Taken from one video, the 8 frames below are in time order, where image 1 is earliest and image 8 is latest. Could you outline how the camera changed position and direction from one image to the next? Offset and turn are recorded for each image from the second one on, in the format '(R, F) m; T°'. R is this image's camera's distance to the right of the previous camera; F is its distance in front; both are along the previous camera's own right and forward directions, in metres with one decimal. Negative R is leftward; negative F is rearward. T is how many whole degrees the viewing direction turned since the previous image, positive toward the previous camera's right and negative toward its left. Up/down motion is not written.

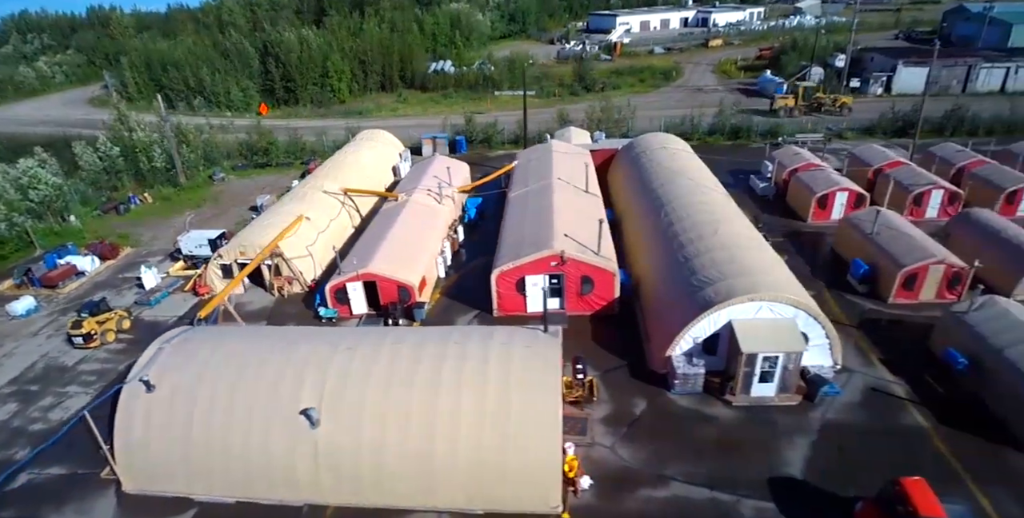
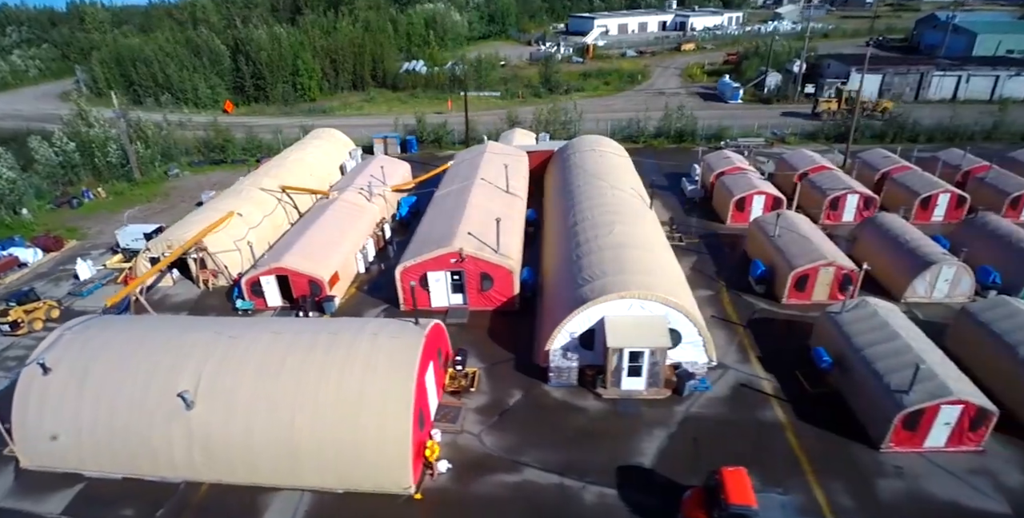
(+5.0, -1.0) m; 0°
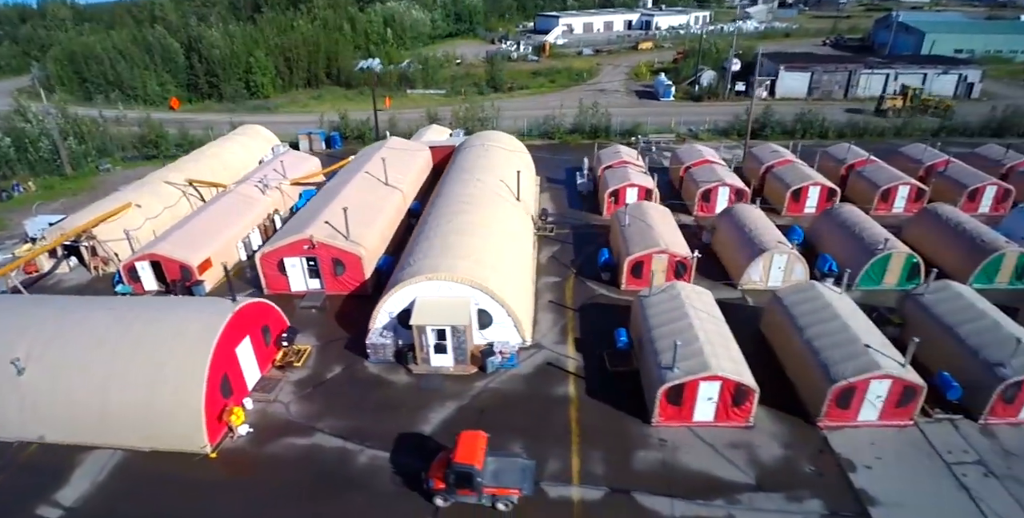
(+8.7, -1.4) m; -1°
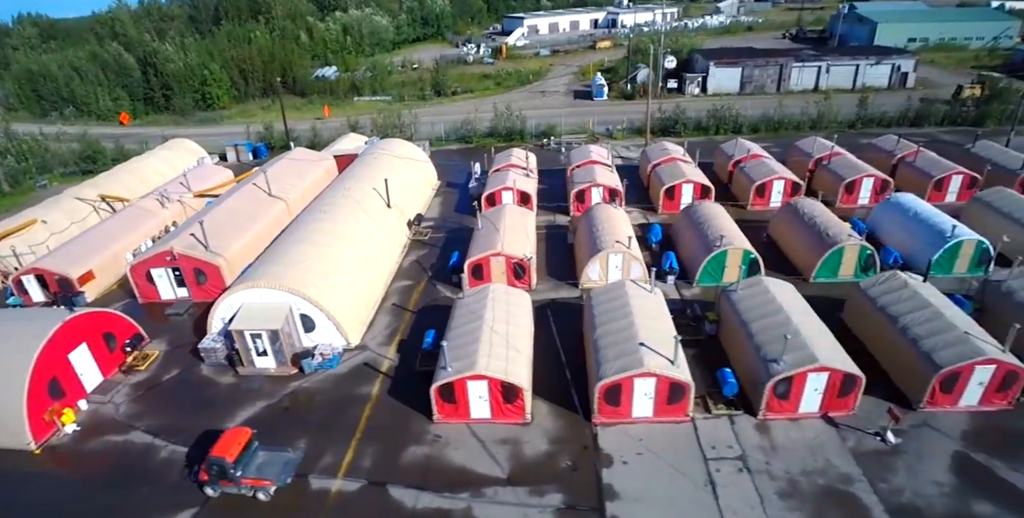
(+9.8, -0.9) m; -3°
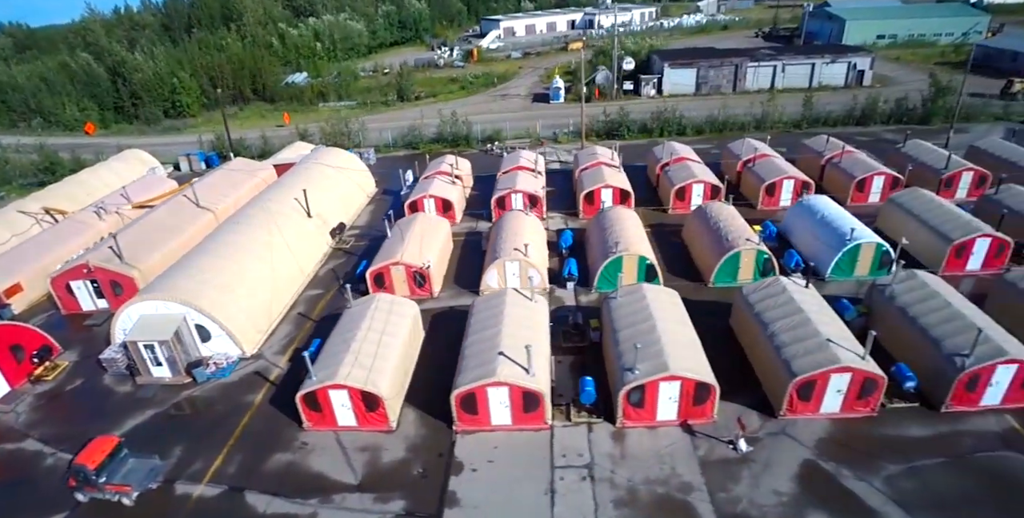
(+6.2, -0.3) m; -1°
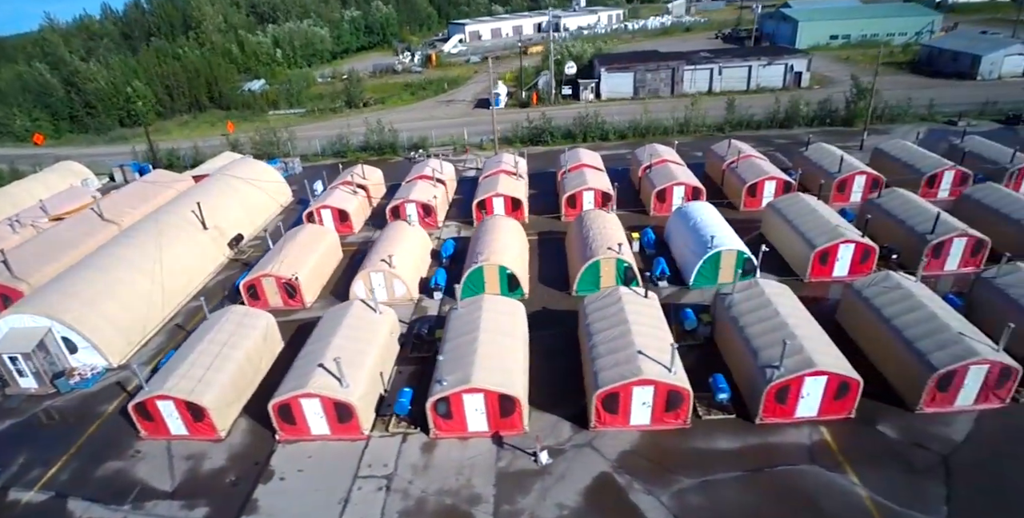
(+8.2, -0.4) m; -1°
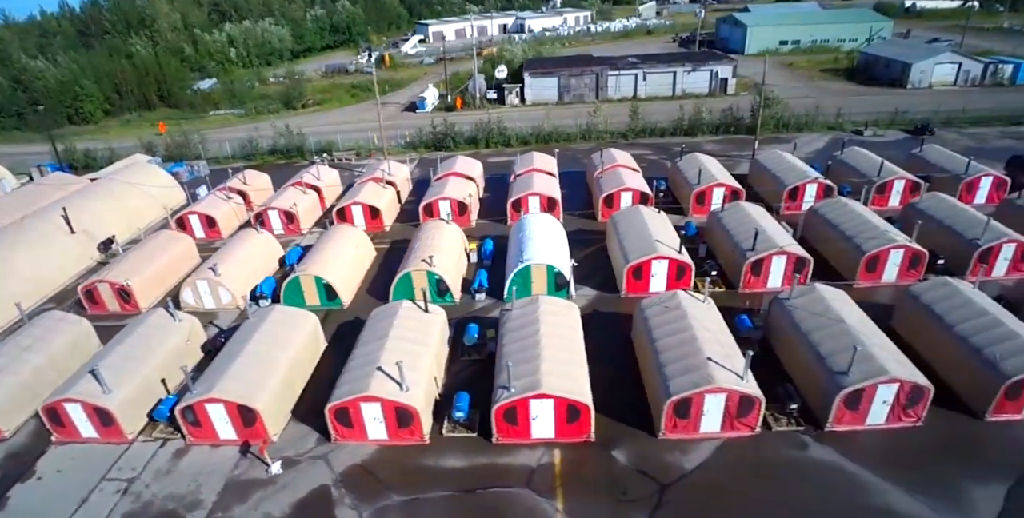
(+11.4, -0.2) m; -2°
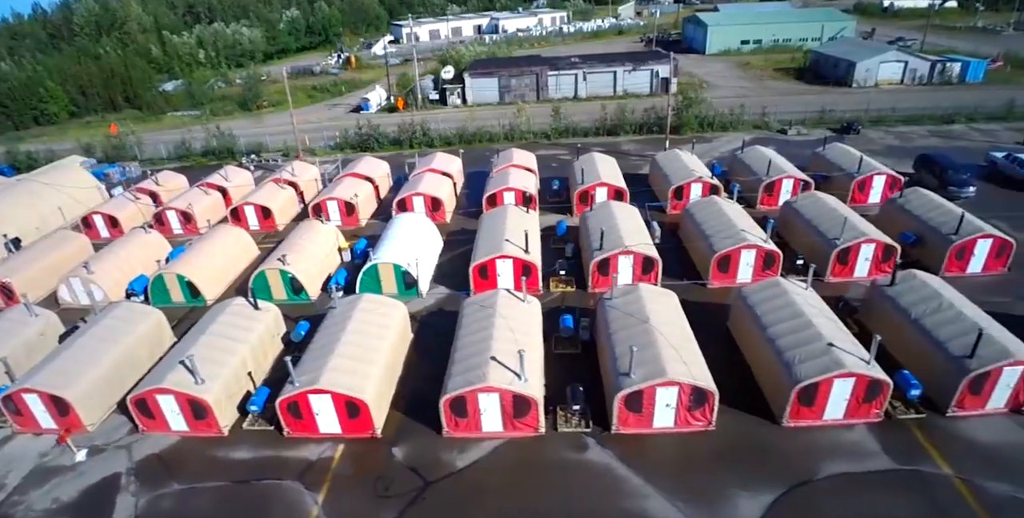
(+9.6, -0.1) m; -3°
